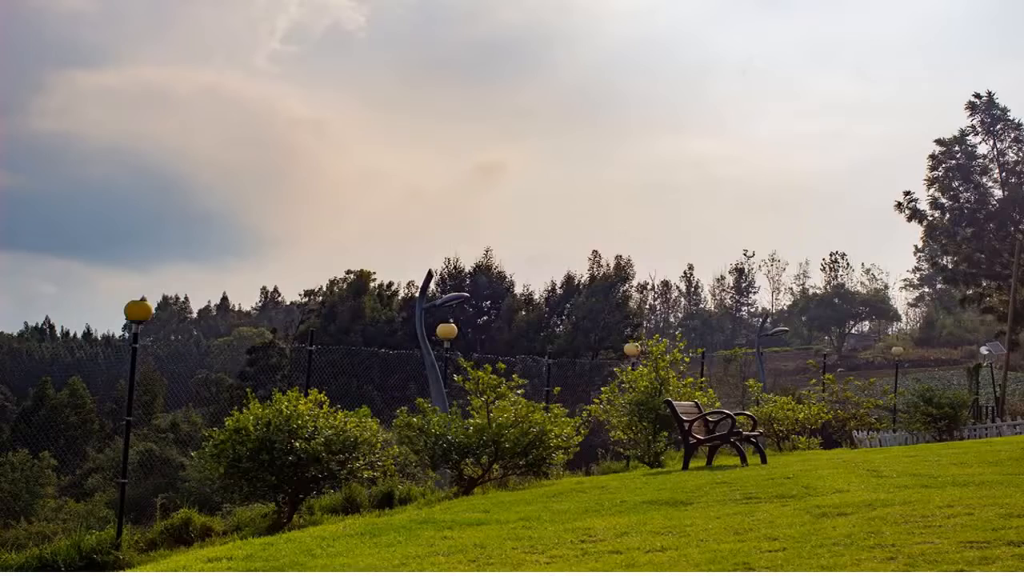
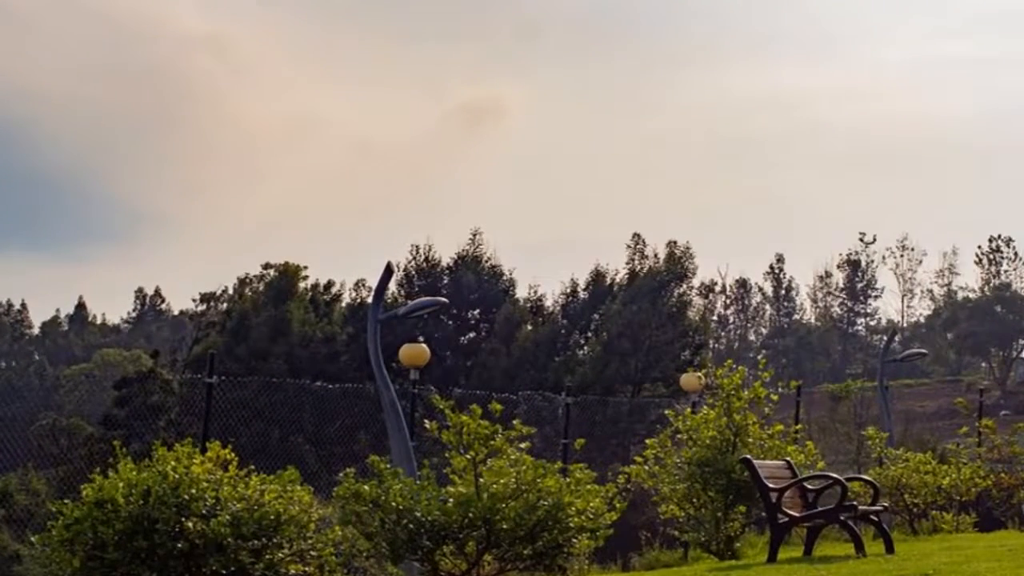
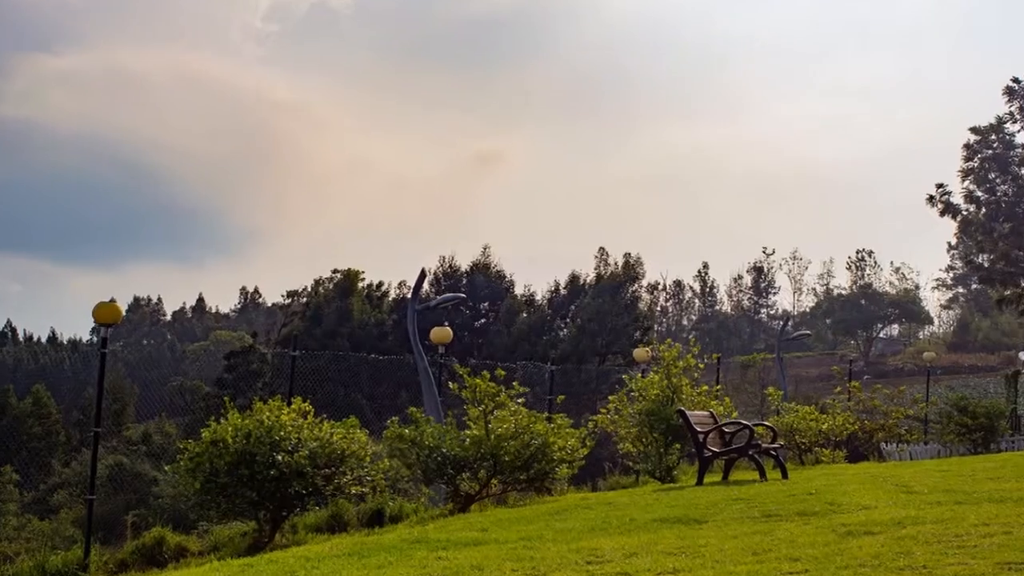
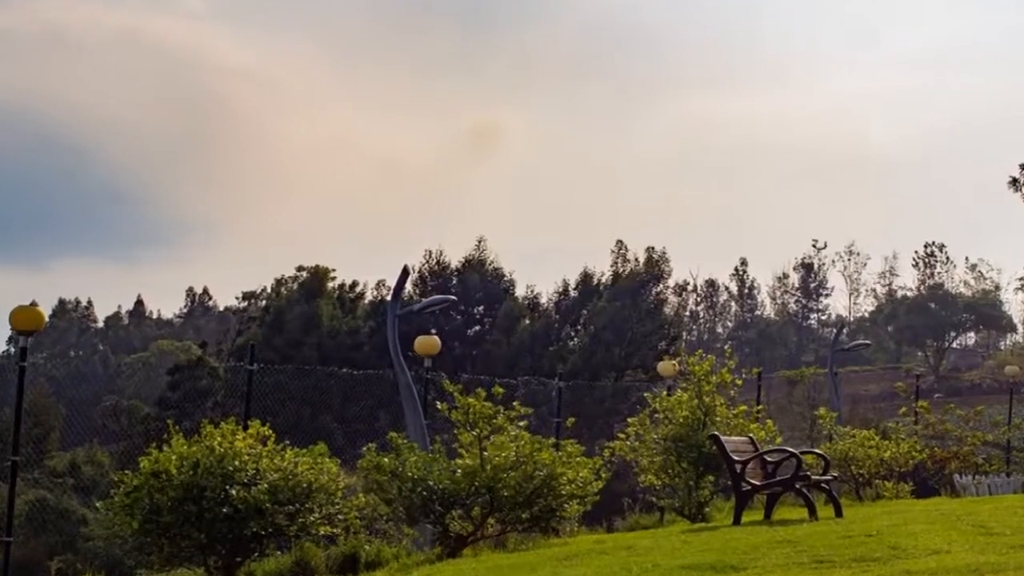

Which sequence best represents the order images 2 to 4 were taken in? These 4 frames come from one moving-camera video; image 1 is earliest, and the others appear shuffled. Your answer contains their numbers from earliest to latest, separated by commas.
3, 4, 2
